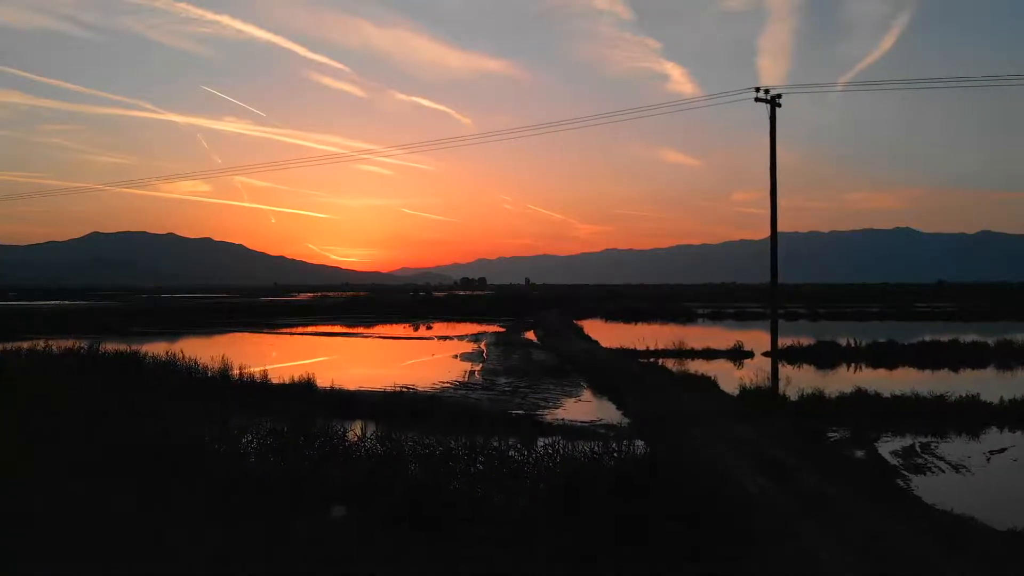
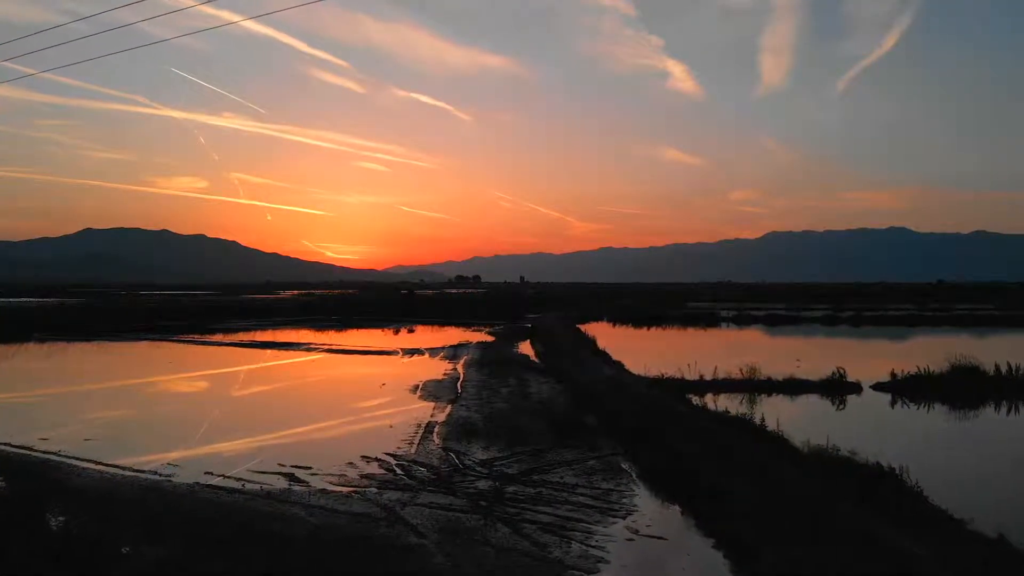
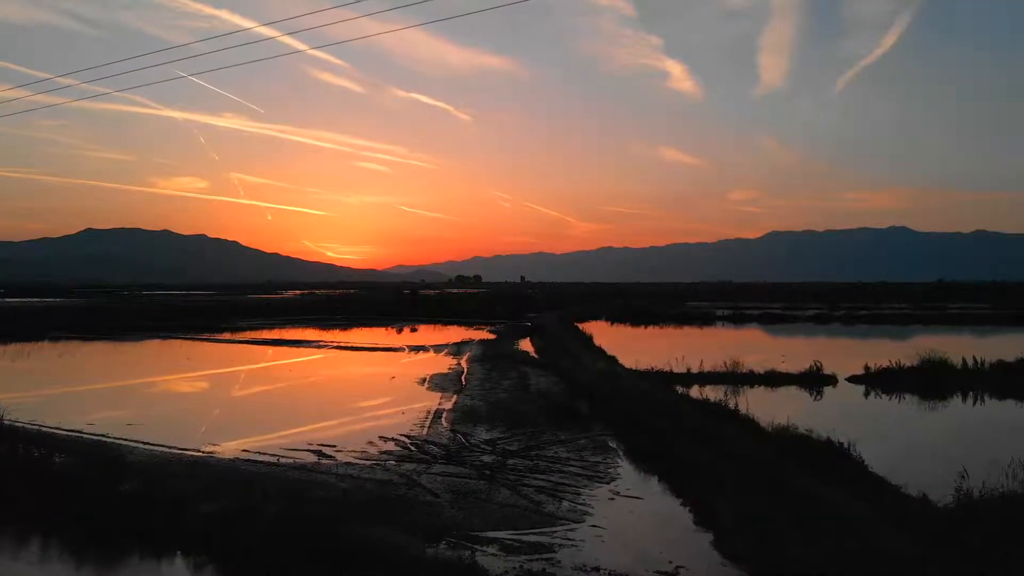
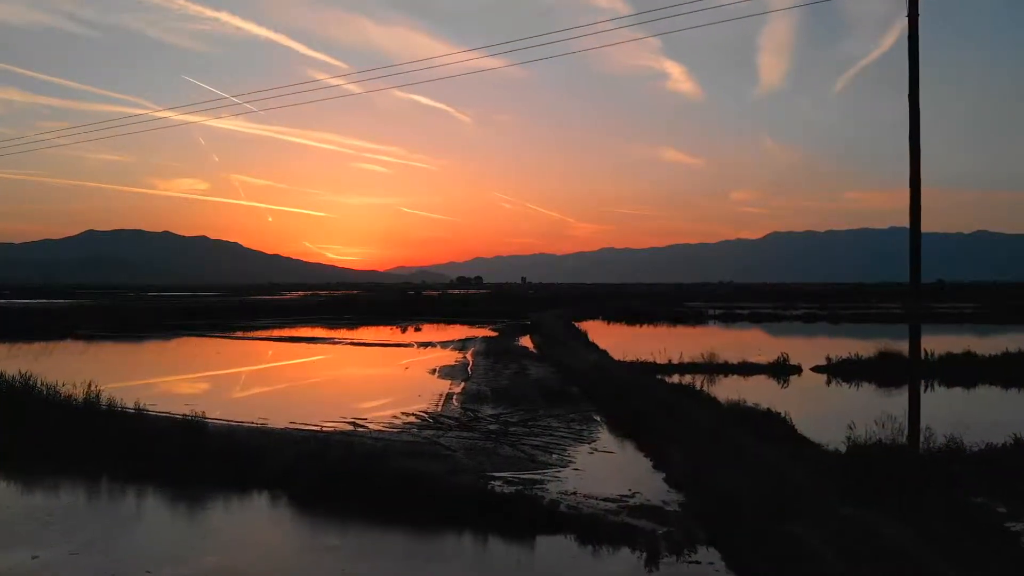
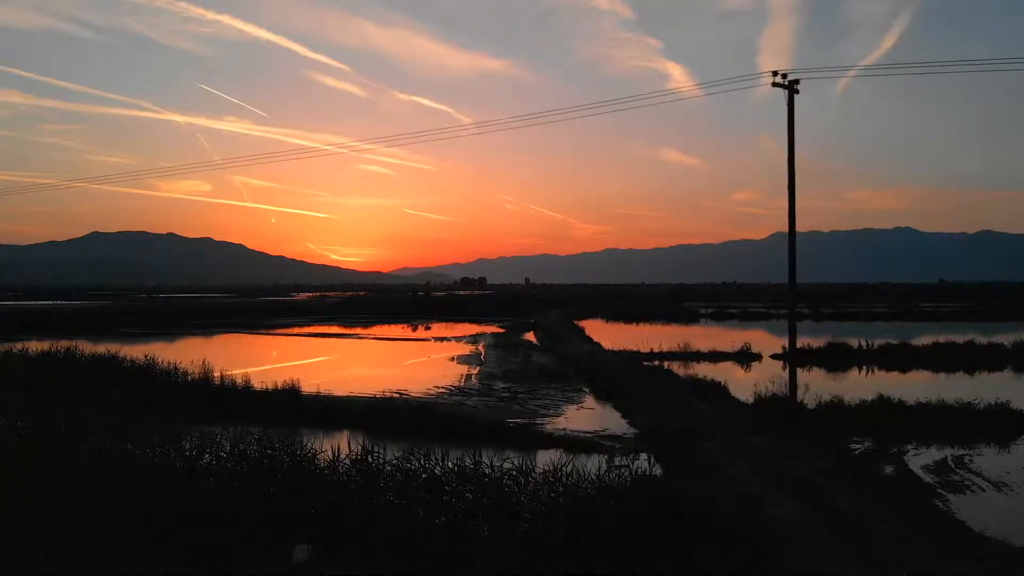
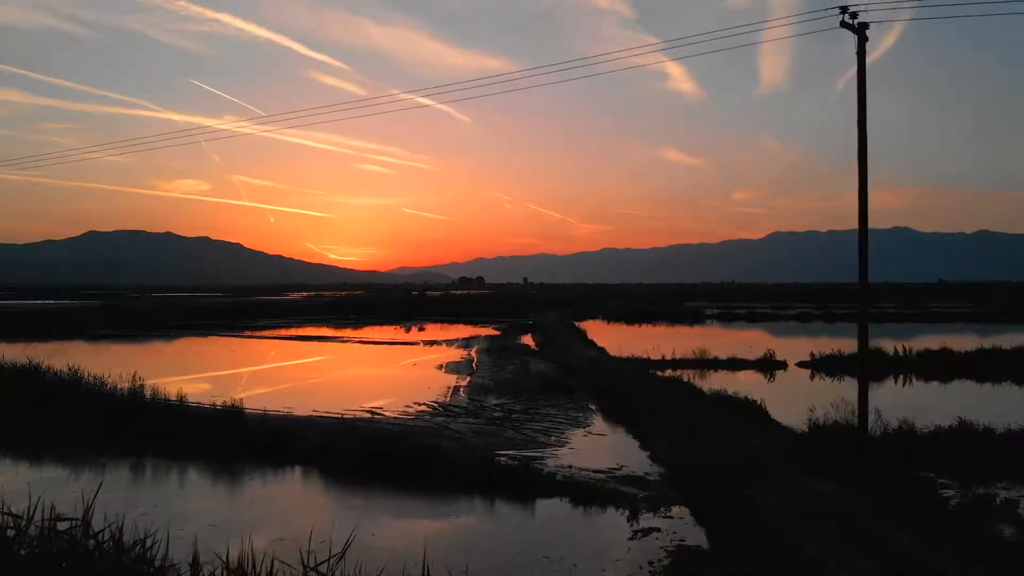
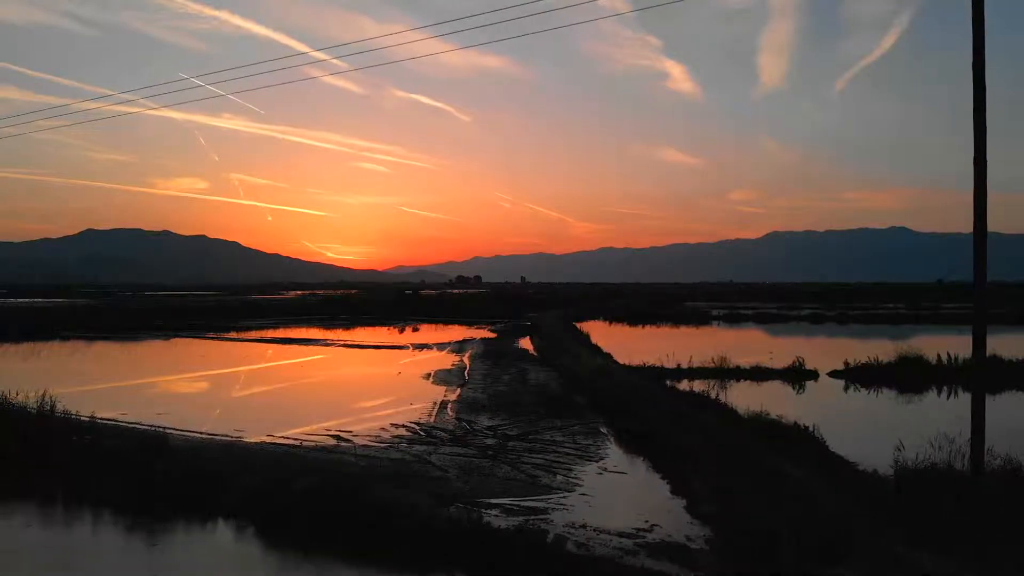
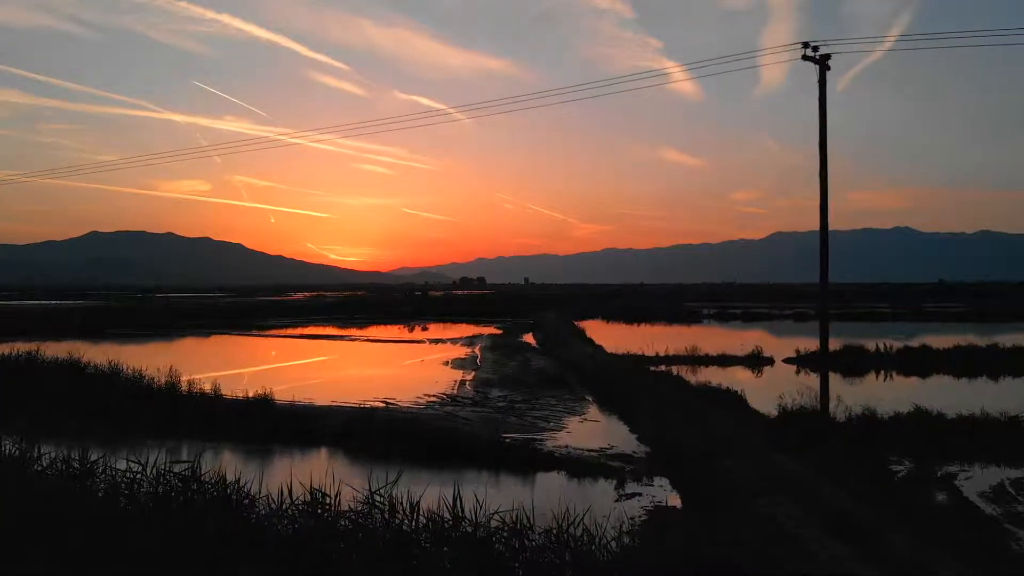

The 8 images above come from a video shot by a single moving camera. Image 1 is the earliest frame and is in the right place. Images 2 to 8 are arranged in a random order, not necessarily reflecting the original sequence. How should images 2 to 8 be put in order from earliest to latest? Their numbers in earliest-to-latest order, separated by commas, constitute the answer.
5, 8, 6, 4, 7, 3, 2
